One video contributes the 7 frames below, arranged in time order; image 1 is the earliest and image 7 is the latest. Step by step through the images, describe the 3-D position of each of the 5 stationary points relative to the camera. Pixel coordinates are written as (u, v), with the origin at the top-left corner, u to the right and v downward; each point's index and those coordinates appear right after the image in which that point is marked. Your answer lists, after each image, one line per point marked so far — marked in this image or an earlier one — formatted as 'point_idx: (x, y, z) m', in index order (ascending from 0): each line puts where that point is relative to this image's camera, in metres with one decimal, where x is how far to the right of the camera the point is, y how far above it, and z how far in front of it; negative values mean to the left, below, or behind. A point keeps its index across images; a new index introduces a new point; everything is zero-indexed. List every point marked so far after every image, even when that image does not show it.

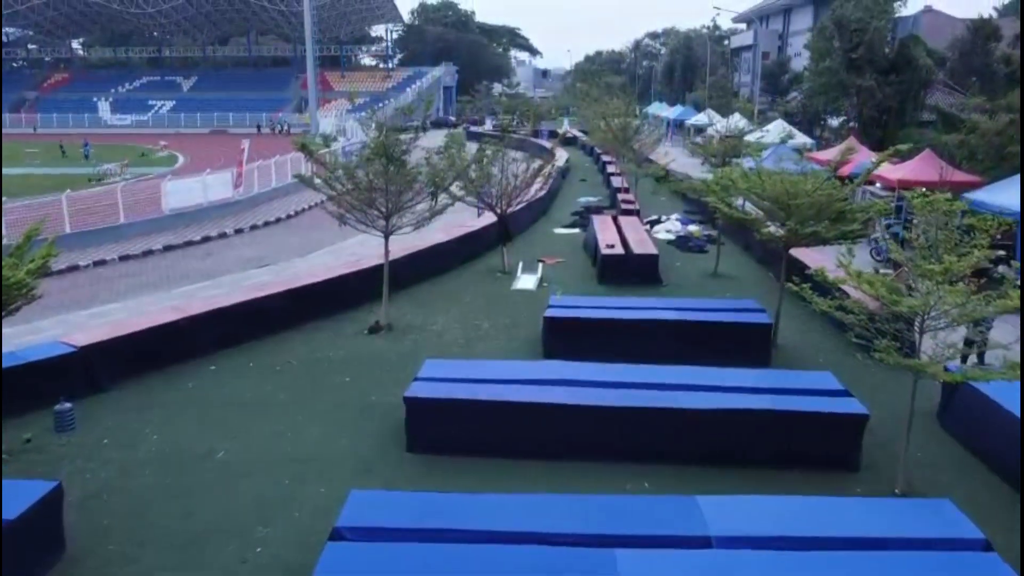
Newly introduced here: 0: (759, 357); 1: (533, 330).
0: (+3.2, -0.9, +10.8) m
1: (+0.3, -0.6, +12.3) m
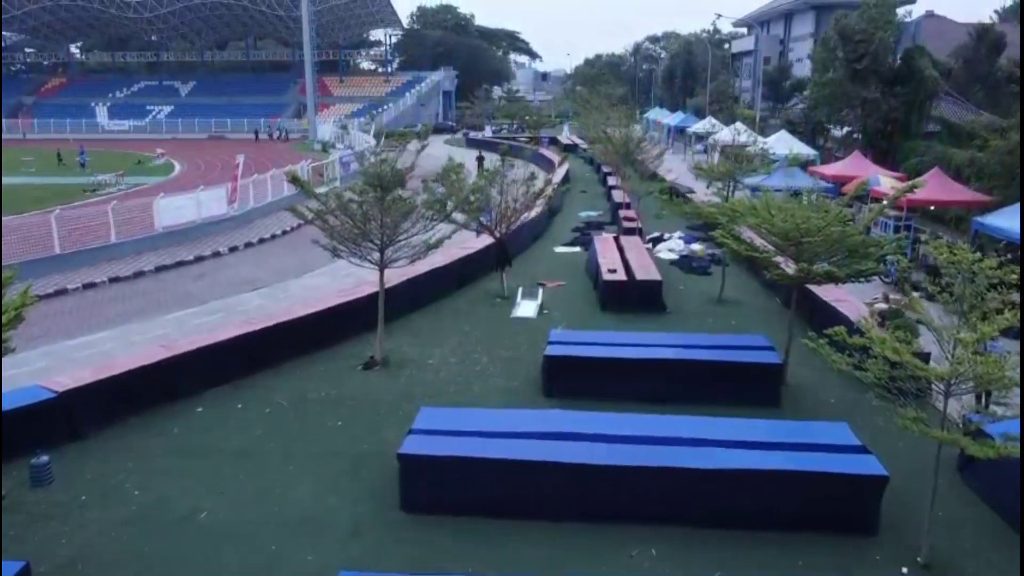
0: (+3.1, -1.4, +10.4) m
1: (+0.3, -1.1, +11.9) m
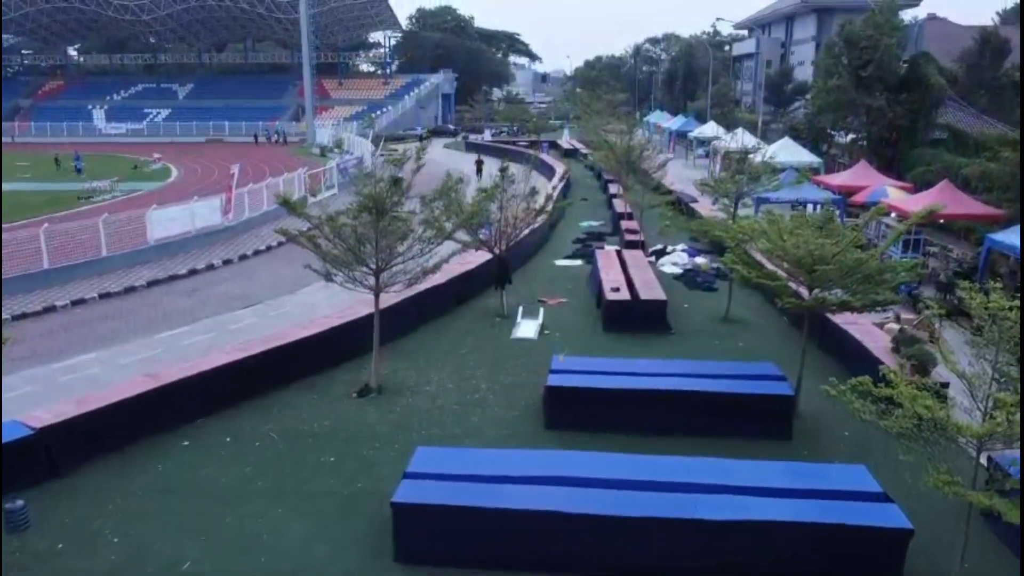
0: (+3.1, -1.7, +9.9) m
1: (+0.3, -1.4, +11.5) m
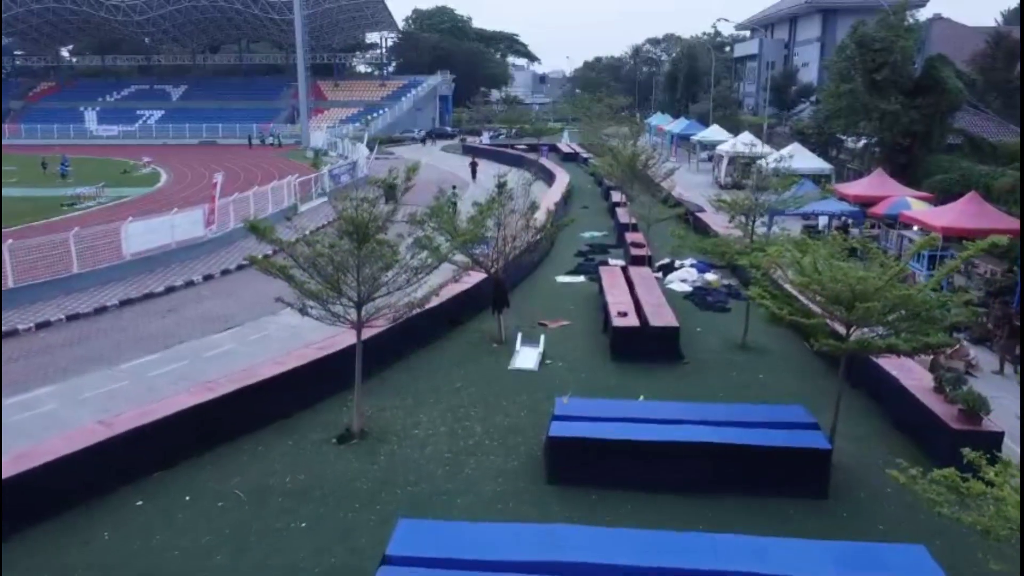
0: (+3.1, -2.1, +8.8) m
1: (+0.3, -1.9, +10.3) m
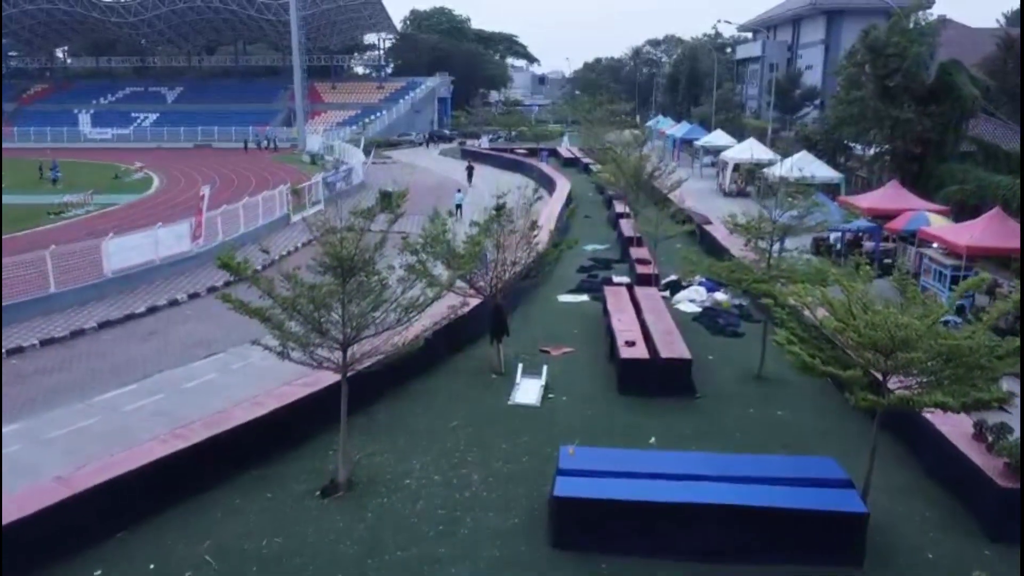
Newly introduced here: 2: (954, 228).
0: (+3.1, -2.6, +7.9) m
1: (+0.3, -2.3, +9.4) m
2: (+9.2, +1.2, +17.2) m
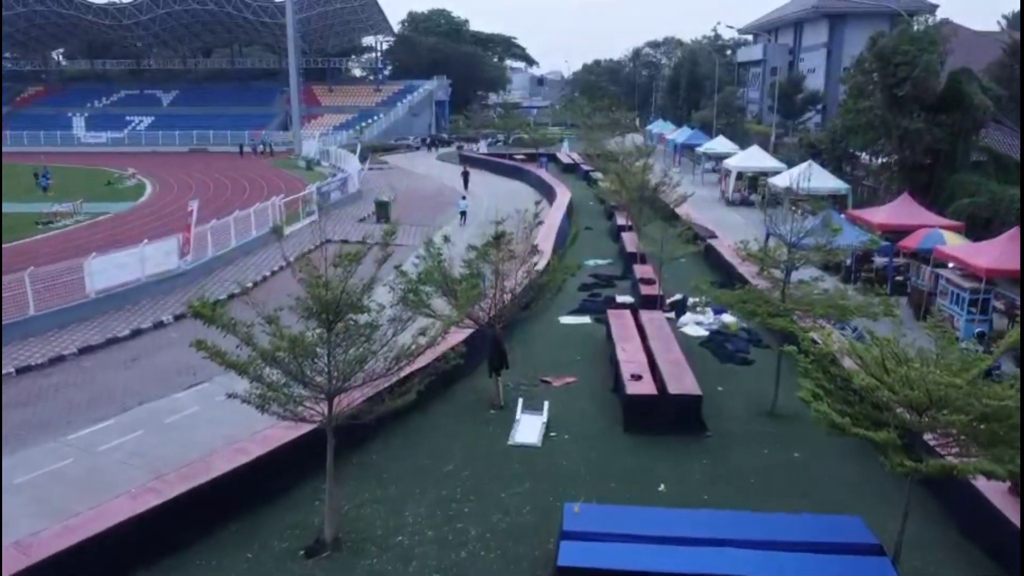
0: (+3.1, -3.0, +7.2) m
1: (+0.3, -2.7, +8.7) m
2: (+9.2, +0.8, +16.5) m
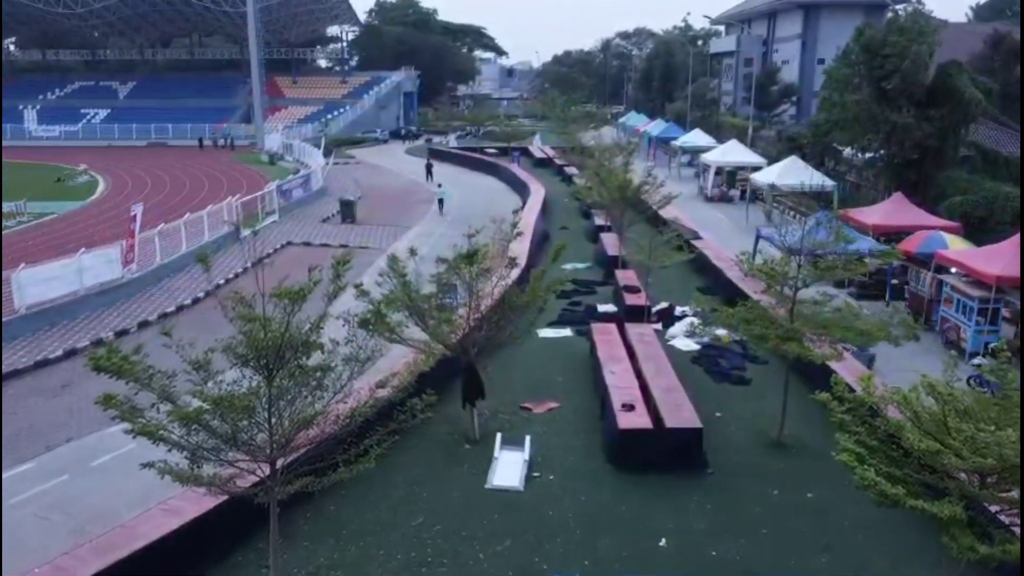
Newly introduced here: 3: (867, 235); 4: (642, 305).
0: (+3.0, -3.3, +6.0) m
1: (+0.1, -3.0, +7.4) m
2: (+8.7, +0.7, +15.5) m
3: (+7.9, +1.2, +18.4) m
4: (+2.5, -0.3, +16.0) m
